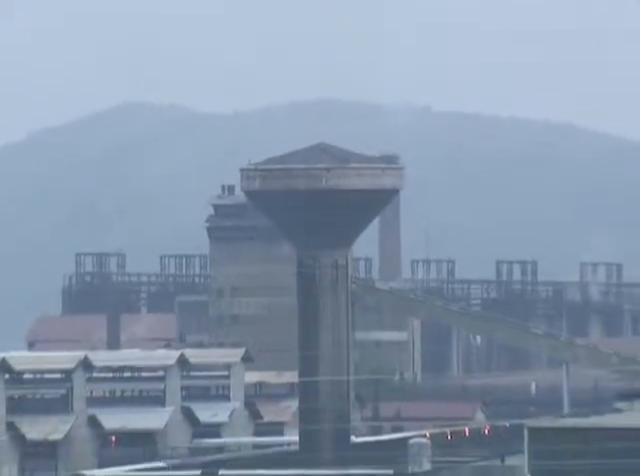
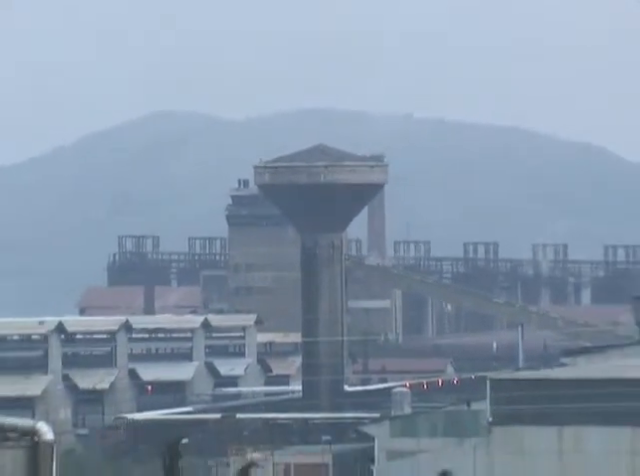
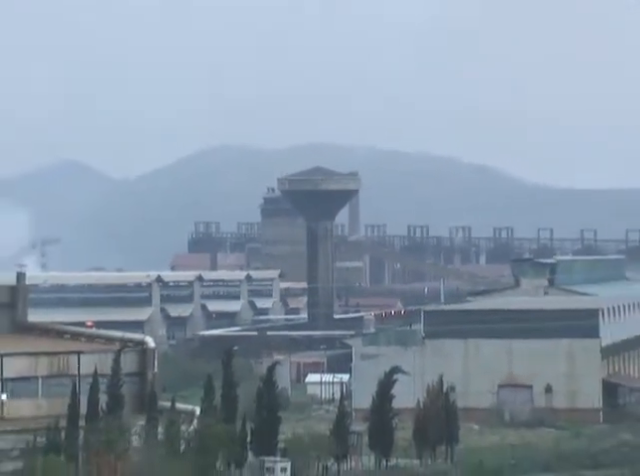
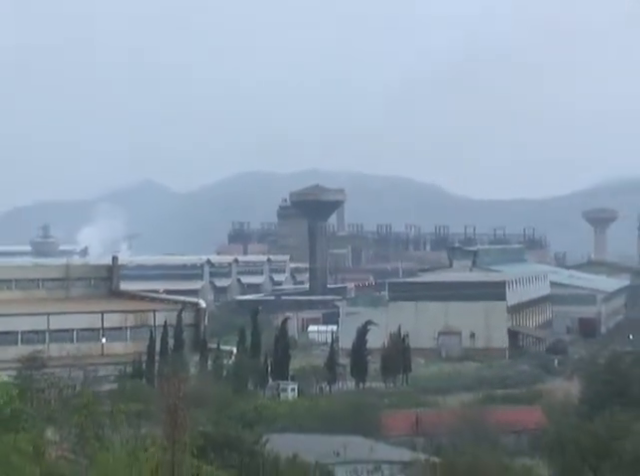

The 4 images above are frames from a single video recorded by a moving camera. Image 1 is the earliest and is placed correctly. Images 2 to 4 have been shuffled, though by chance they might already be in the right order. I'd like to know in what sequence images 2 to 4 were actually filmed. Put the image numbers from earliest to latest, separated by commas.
2, 3, 4
